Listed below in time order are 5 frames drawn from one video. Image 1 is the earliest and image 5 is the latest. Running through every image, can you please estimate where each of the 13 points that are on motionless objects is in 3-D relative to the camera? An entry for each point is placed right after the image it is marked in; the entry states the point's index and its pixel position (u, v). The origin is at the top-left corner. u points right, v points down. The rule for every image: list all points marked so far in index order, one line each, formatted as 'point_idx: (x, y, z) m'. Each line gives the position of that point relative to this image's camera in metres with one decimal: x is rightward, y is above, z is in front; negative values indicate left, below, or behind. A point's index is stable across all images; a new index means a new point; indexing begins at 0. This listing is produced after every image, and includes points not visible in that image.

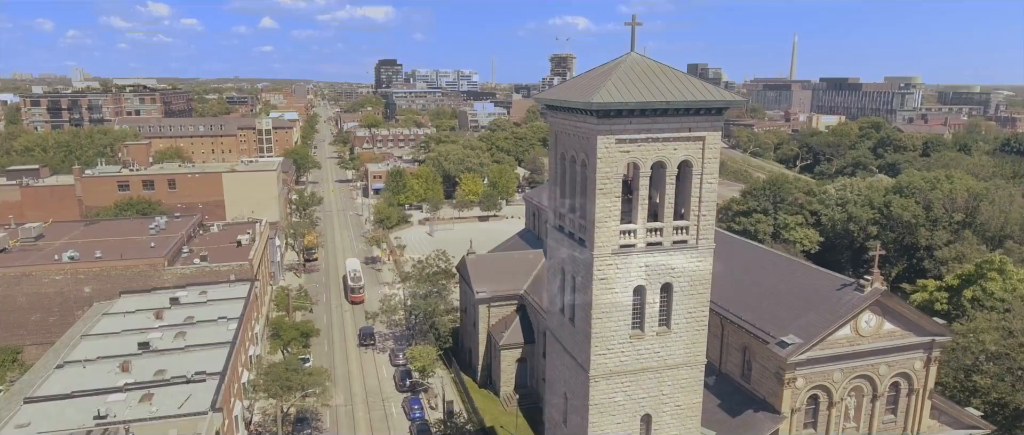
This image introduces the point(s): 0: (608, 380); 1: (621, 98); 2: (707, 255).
0: (+2.8, -4.8, +18.0) m
1: (+2.8, +3.1, +16.1) m
2: (+5.7, -1.1, +18.0) m
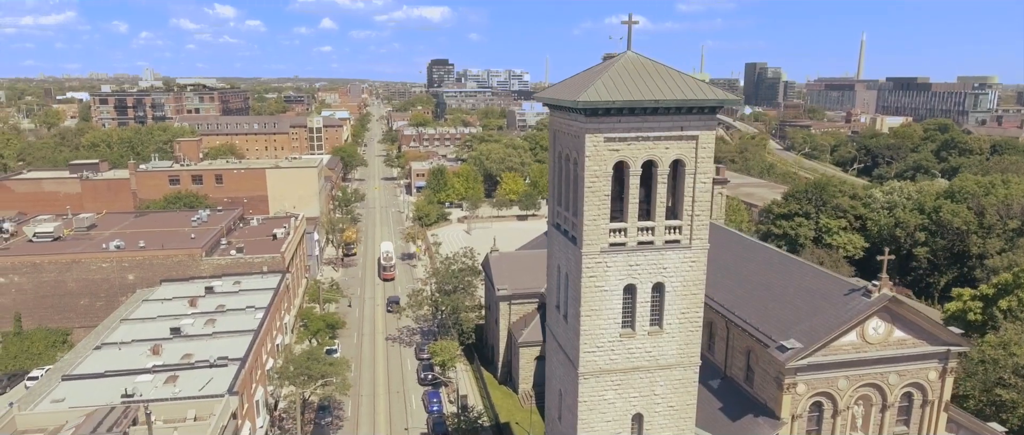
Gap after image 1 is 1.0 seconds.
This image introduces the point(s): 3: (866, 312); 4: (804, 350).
0: (+2.5, -4.7, +18.1) m
1: (+2.5, +3.2, +16.1) m
2: (+5.5, -1.1, +17.8) m
3: (+10.9, -2.9, +18.9) m
4: (+8.9, -4.1, +18.8) m
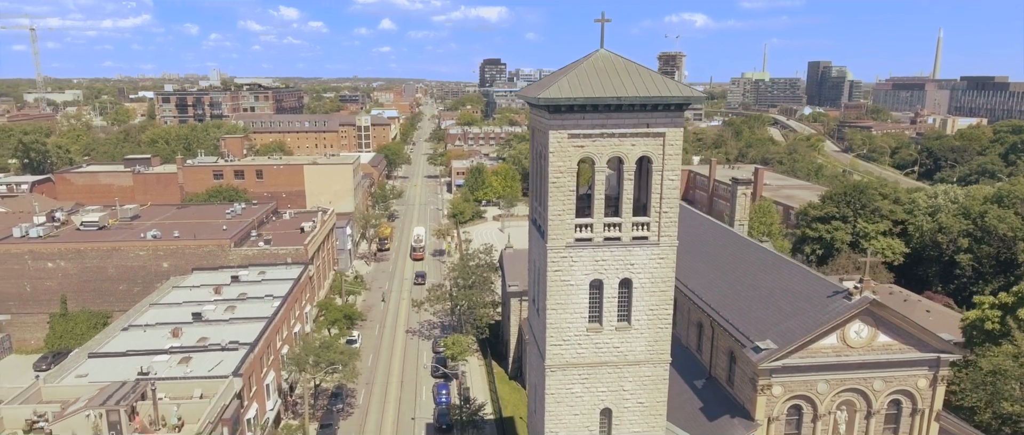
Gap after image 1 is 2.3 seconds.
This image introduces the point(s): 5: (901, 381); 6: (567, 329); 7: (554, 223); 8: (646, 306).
0: (+1.6, -4.6, +18.3) m
1: (+1.5, +3.3, +16.3) m
2: (+4.6, -1.0, +17.8) m
3: (+10.0, -2.9, +18.4) m
4: (+8.0, -4.1, +18.5) m
5: (+12.5, -5.3, +19.7) m
6: (+1.6, -3.3, +18.1) m
7: (+1.2, -0.1, +17.3) m
8: (+4.0, -2.6, +18.1) m
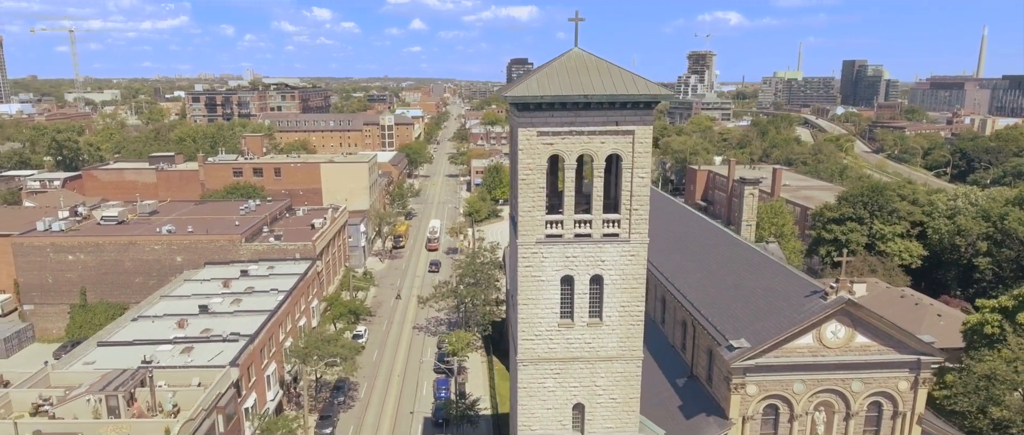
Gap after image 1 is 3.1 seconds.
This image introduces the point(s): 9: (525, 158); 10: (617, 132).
0: (+0.7, -4.5, +18.6) m
1: (+0.7, +3.4, +16.6) m
2: (+3.8, -1.0, +18.0) m
3: (+9.2, -2.9, +18.3) m
4: (+7.2, -4.0, +18.5) m
5: (+11.8, -5.3, +19.5) m
6: (+0.8, -3.2, +18.3) m
7: (+0.4, 0.0, +17.6) m
8: (+3.2, -2.5, +18.3) m
9: (+0.4, +1.7, +17.3) m
10: (+3.0, +2.4, +17.3) m
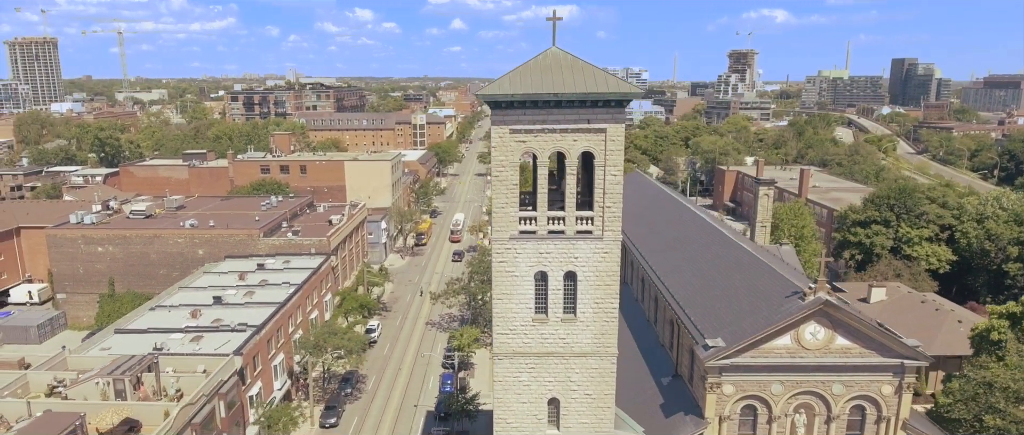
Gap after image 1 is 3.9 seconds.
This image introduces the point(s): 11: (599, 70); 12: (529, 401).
0: (0.0, -4.4, +18.9) m
1: (-0.1, +3.5, +16.9) m
2: (+3.0, -0.9, +18.1) m
3: (+8.5, -2.9, +18.2) m
4: (+6.5, -4.0, +18.5) m
5: (+11.0, -5.3, +19.2) m
6: (0.0, -3.1, +18.7) m
7: (-0.4, +0.1, +17.9) m
8: (+2.4, -2.5, +18.5) m
9: (-0.4, +1.8, +17.6) m
10: (+2.2, +2.5, +17.5) m
11: (+2.5, +4.3, +17.7) m
12: (+0.5, -5.8, +19.2) m
